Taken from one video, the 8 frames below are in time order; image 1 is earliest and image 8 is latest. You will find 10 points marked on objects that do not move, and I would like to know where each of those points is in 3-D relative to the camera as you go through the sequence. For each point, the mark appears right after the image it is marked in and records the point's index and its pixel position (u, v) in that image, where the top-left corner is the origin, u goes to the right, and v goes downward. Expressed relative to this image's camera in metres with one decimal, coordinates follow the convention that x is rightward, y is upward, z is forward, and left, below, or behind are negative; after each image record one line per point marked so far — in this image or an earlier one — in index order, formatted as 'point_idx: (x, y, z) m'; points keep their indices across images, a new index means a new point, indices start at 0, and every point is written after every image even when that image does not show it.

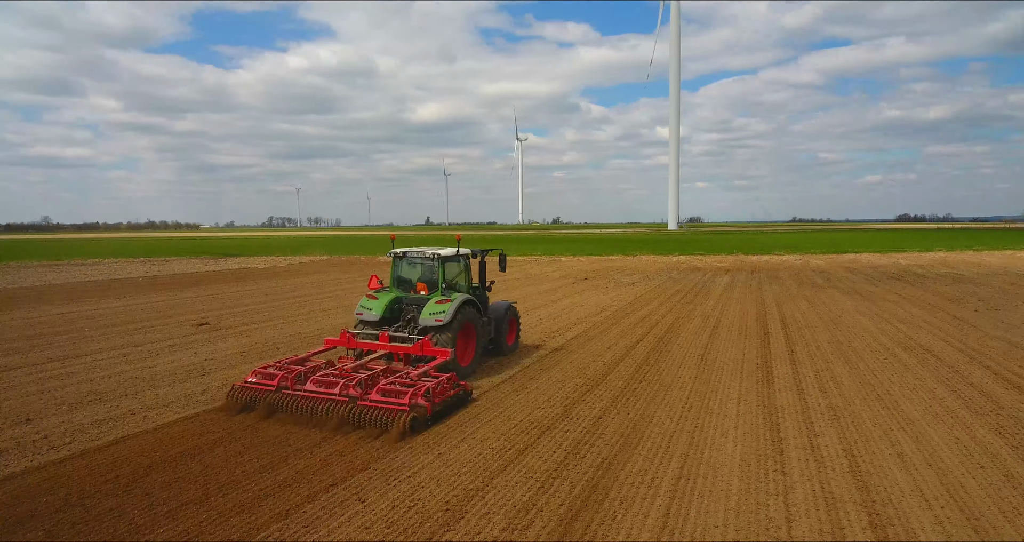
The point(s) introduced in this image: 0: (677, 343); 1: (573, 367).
0: (+3.5, -1.5, +12.8) m
1: (+1.2, -1.7, +10.7) m
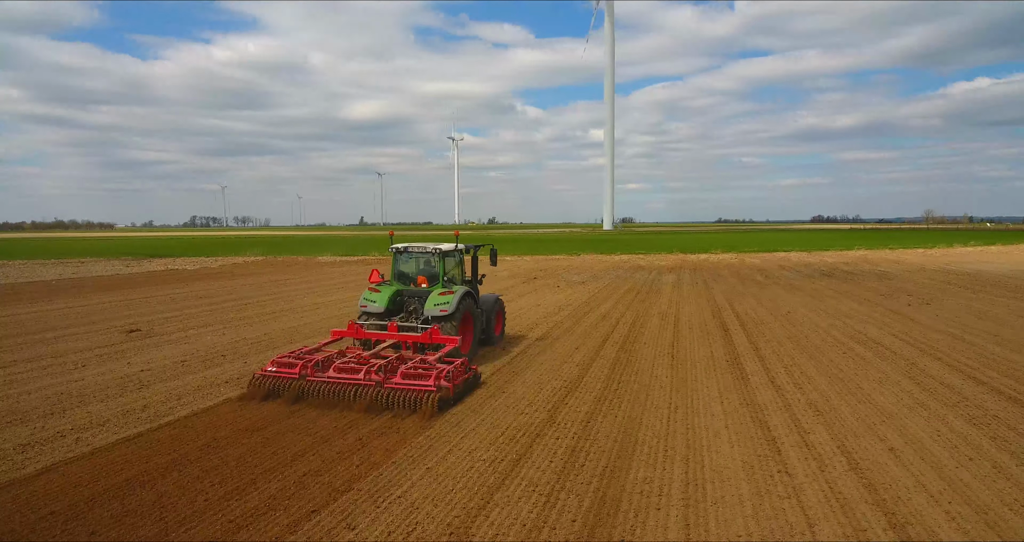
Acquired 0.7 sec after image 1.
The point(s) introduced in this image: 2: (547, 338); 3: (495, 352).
0: (+2.8, -1.5, +12.7) m
1: (+0.7, -1.7, +10.4) m
2: (+0.9, -1.4, +13.4) m
3: (0.0, -1.5, +12.7) m
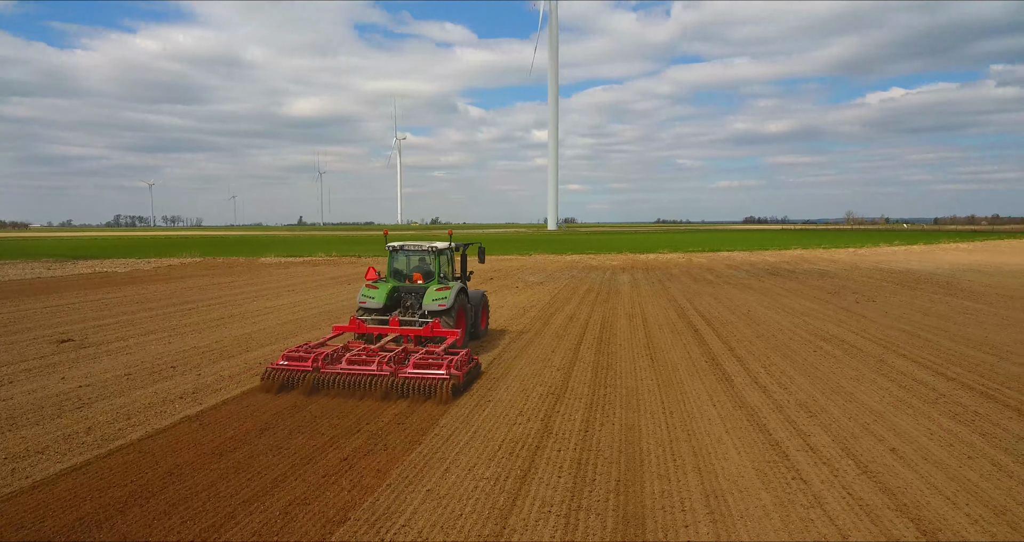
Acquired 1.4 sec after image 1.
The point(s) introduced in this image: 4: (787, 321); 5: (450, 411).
0: (+2.2, -1.5, +12.5) m
1: (+0.3, -1.7, +10.0) m
2: (+0.2, -1.5, +13.0) m
3: (-0.6, -1.5, +12.3) m
4: (+7.3, -1.3, +16.1) m
5: (-0.8, -1.8, +7.8) m
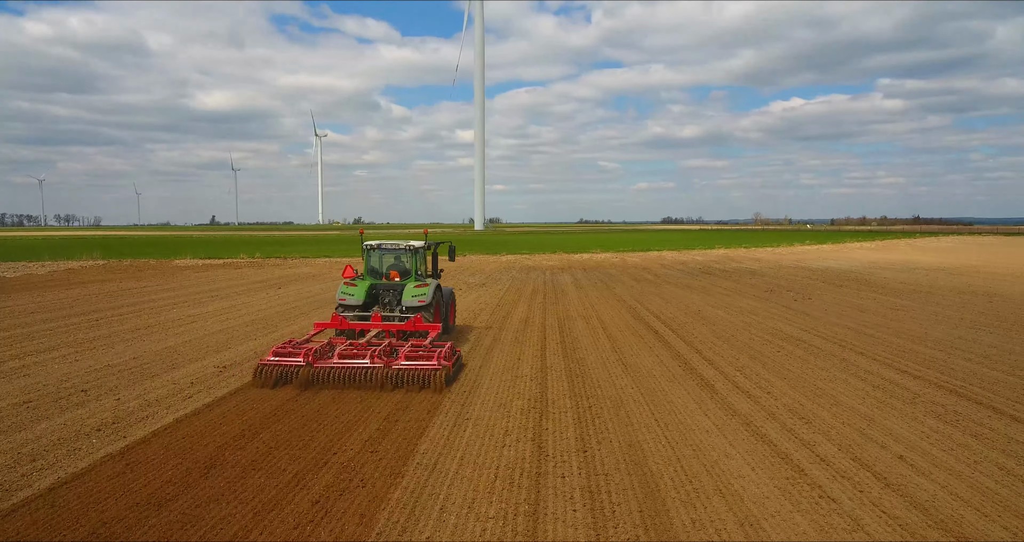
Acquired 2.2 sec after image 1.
0: (+1.4, -1.5, +11.9) m
1: (-0.2, -1.7, +9.2) m
2: (-0.6, -1.5, +12.2) m
3: (-1.3, -1.6, +11.4) m
4: (+6.1, -1.3, +16.1) m
5: (-1.0, -1.9, +6.9) m
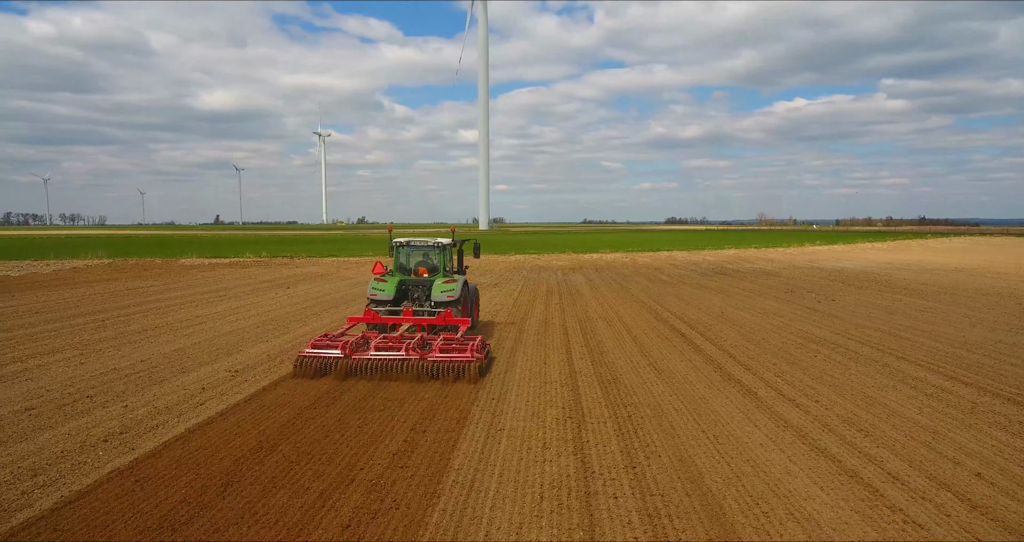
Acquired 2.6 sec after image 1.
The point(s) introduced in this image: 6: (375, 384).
0: (+1.9, -1.5, +11.4) m
1: (+0.3, -1.7, +8.7) m
2: (-0.1, -1.5, +11.7) m
3: (-0.9, -1.6, +10.9) m
4: (+6.5, -1.3, +15.6) m
5: (-0.5, -1.9, +6.4) m
6: (-2.0, -1.7, +8.9) m
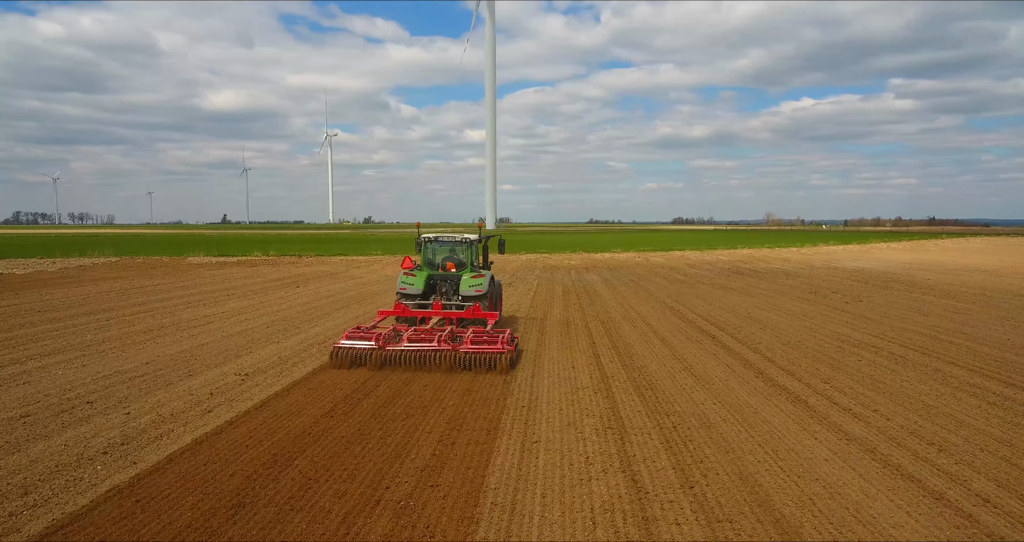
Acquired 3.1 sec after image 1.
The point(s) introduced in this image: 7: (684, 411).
0: (+2.3, -1.5, +10.8) m
1: (+0.7, -1.7, +8.1) m
2: (+0.3, -1.5, +11.1) m
3: (-0.4, -1.5, +10.3) m
4: (+7.0, -1.3, +14.9) m
5: (-0.2, -1.8, +5.8) m
6: (-1.6, -1.6, +8.3) m
7: (+2.1, -1.7, +7.4) m
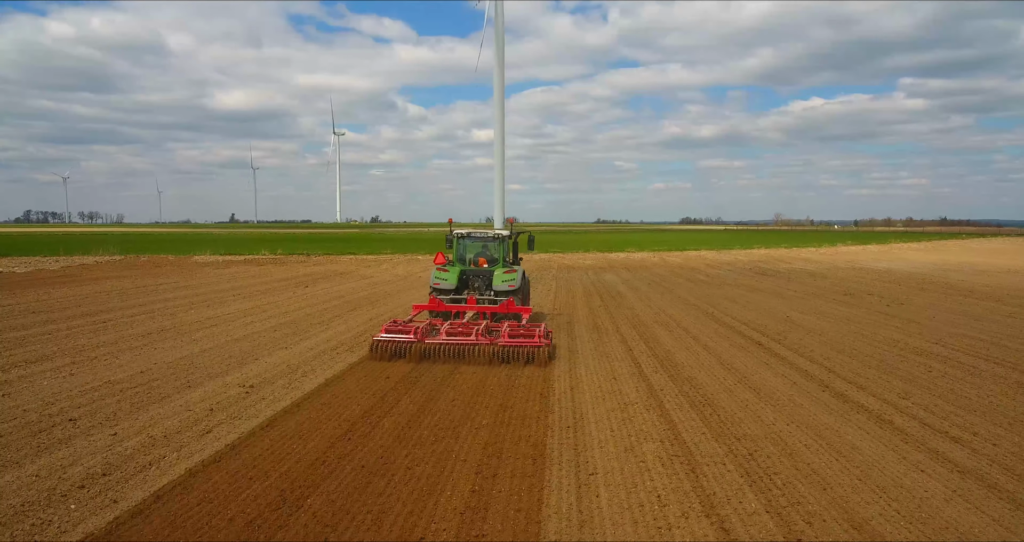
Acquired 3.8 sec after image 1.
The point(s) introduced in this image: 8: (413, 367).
0: (+2.8, -1.5, +9.8) m
1: (+1.2, -1.7, +7.1) m
2: (+0.8, -1.5, +10.1) m
3: (+0.1, -1.5, +9.3) m
4: (+7.6, -1.3, +13.8) m
5: (+0.3, -1.8, +4.8) m
6: (-1.1, -1.6, +7.3) m
7: (+2.6, -1.7, +6.4) m
8: (-1.5, -1.5, +9.3) m
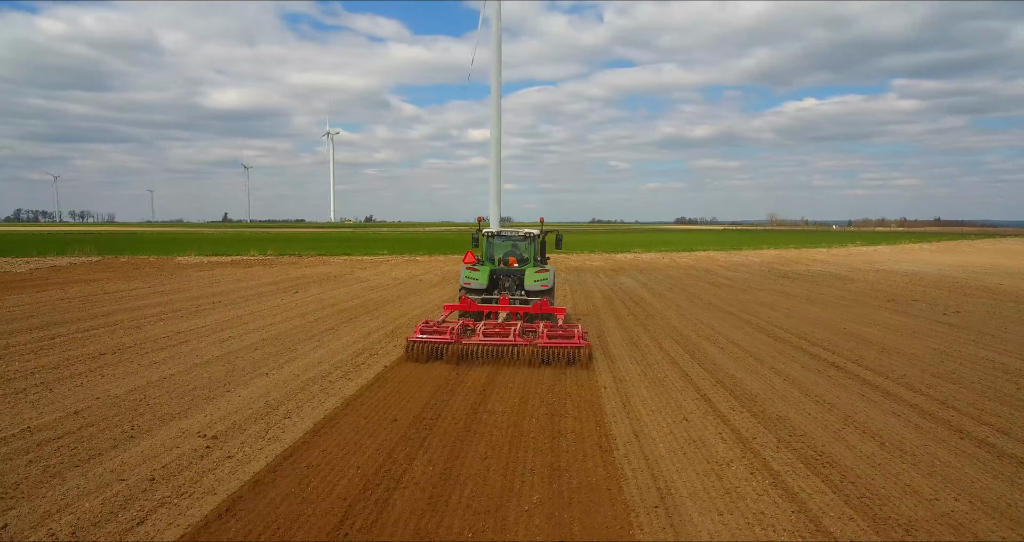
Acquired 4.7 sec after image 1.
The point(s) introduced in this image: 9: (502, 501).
0: (+3.3, -1.6, +7.9) m
1: (+1.6, -1.8, +5.2) m
2: (+1.3, -1.6, +8.2) m
3: (+0.6, -1.7, +7.4) m
4: (+8.0, -1.4, +12.0) m
5: (+0.8, -1.9, +2.9) m
6: (-0.6, -1.7, +5.4) m
7: (+3.1, -1.9, +4.5) m
8: (-1.0, -1.6, +7.4) m
9: (-0.1, -1.8, +4.7) m
